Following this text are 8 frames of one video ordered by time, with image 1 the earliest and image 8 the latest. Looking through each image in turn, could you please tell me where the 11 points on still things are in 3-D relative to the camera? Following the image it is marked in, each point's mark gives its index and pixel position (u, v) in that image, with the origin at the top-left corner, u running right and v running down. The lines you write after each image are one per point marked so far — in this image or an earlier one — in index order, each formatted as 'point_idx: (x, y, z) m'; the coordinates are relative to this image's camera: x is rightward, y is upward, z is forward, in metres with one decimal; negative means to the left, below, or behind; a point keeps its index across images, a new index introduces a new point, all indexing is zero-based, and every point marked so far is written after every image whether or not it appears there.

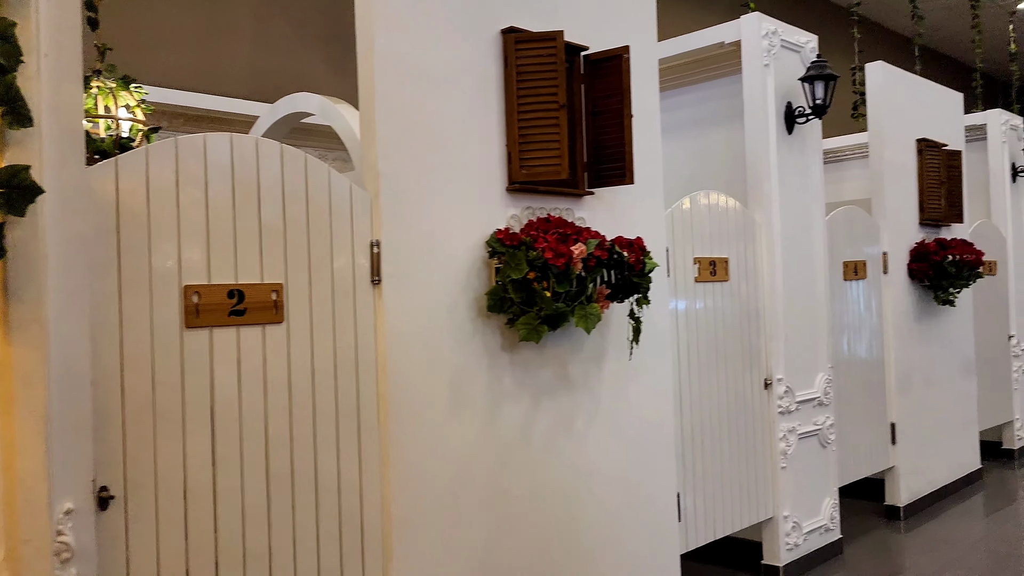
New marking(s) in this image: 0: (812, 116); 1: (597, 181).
0: (+1.4, +0.8, +3.9) m
1: (+0.3, +0.4, +2.9) m
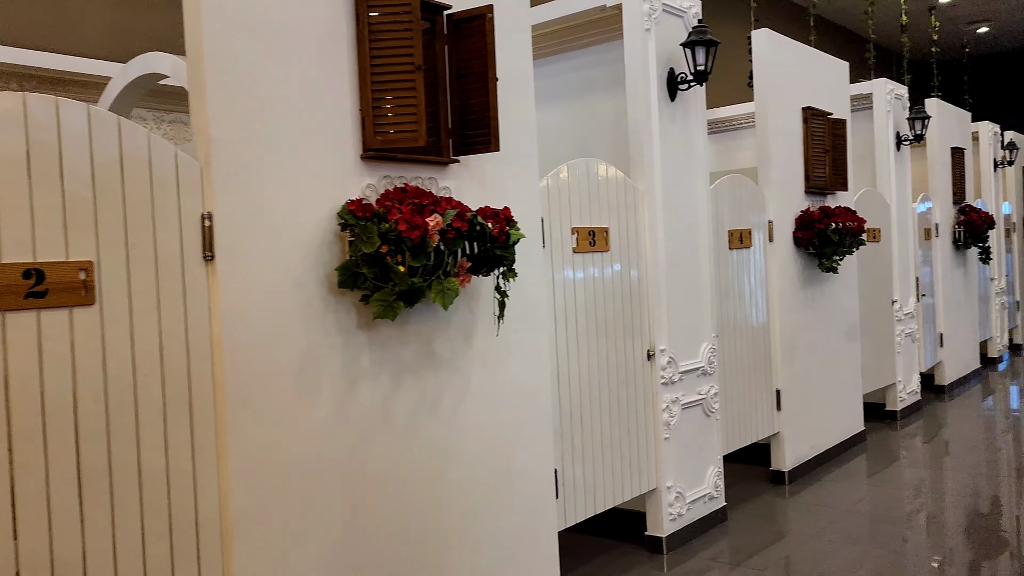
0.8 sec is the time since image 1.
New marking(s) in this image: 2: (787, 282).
0: (+0.8, +0.9, +3.8) m
1: (-0.2, +0.5, +2.7) m
2: (+1.6, 0.0, +4.8) m
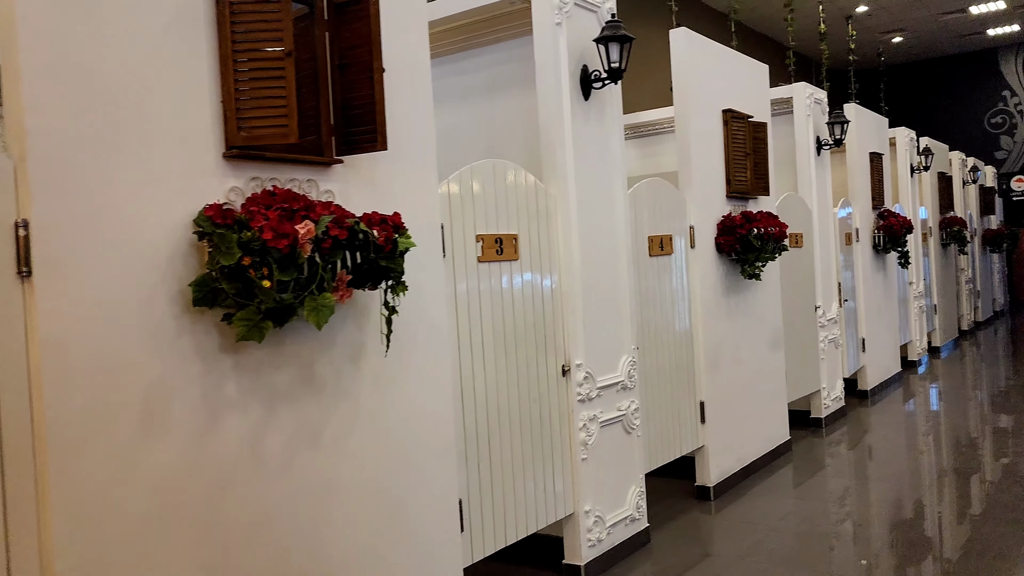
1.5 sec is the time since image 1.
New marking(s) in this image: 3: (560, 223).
0: (+0.4, +0.9, +3.6) m
1: (-0.5, +0.4, +2.4) m
2: (+1.1, 0.0, +4.6) m
3: (+0.2, +0.3, +3.5) m
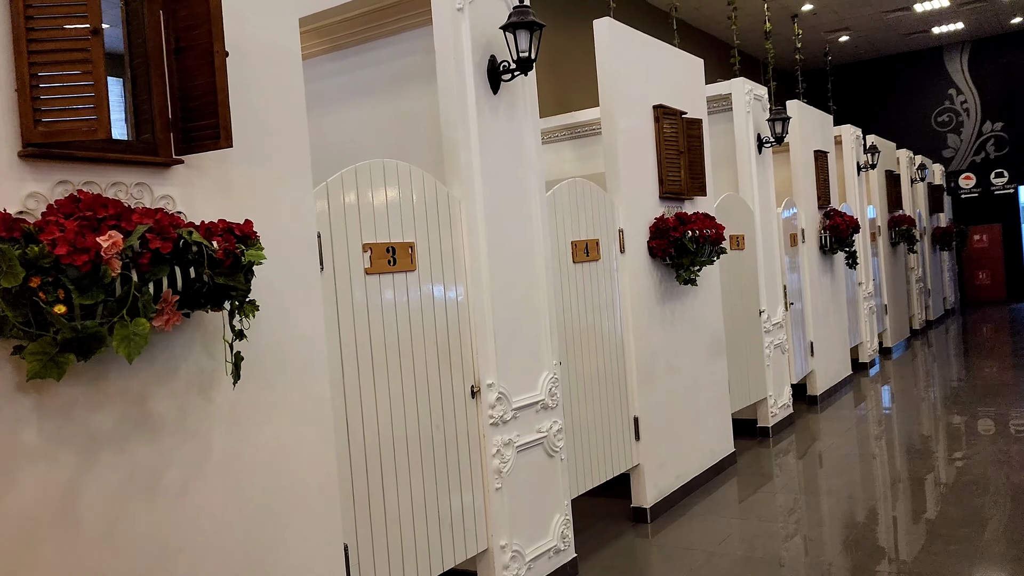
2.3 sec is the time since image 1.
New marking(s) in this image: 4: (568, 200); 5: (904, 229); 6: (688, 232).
0: (0.0, +0.9, +3.3) m
1: (-0.8, +0.4, +2.1) m
2: (+0.7, 0.0, +4.4) m
3: (-0.2, +0.2, +3.2) m
4: (+0.3, +0.4, +3.9) m
5: (+4.9, +0.7, +10.4) m
6: (+0.9, +0.3, +4.5) m
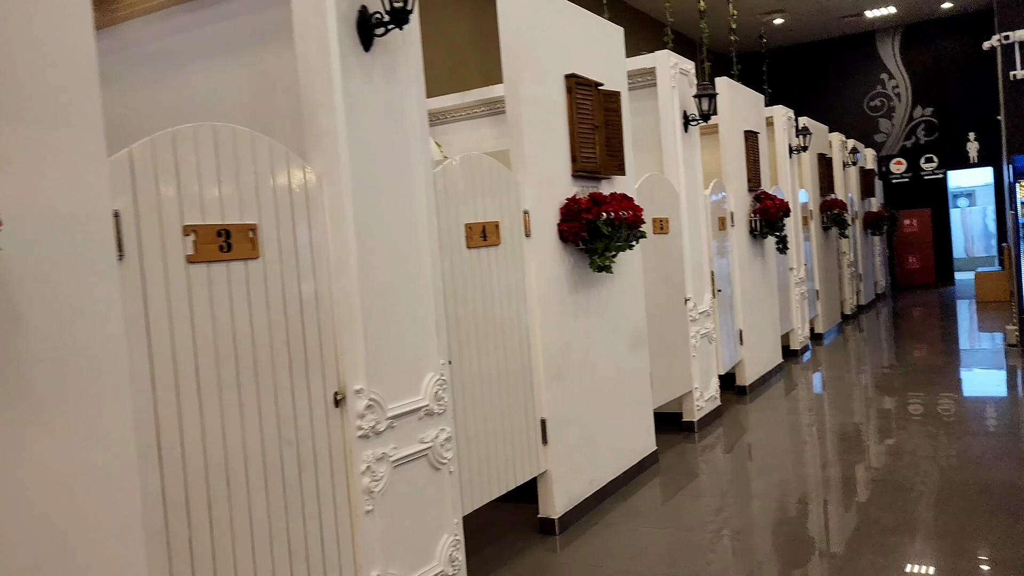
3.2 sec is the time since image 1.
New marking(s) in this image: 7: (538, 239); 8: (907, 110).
0: (-0.4, +0.9, +2.8) m
1: (-1.2, +0.4, +1.6) m
2: (+0.2, 0.0, +3.9) m
3: (-0.6, +0.3, +2.7) m
4: (-0.2, +0.5, +3.4) m
5: (+4.0, +0.9, +10.2) m
6: (+0.4, +0.4, +4.1) m
7: (+0.1, +0.2, +3.9) m
8: (+7.4, +3.3, +15.7) m
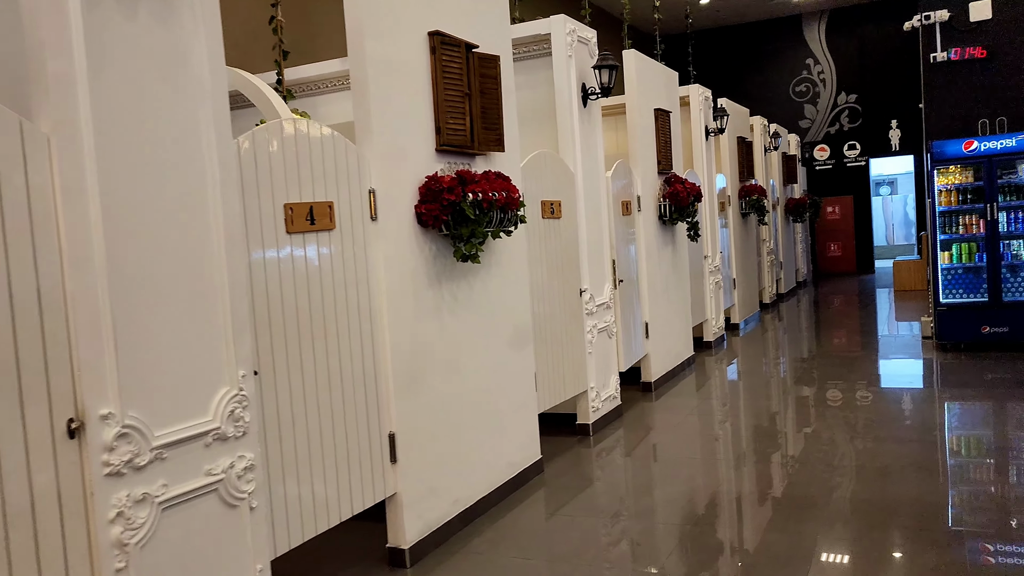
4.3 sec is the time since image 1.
0: (-0.9, +0.9, +2.2) m
1: (-1.6, +0.4, +0.9) m
2: (-0.4, 0.0, +3.4) m
3: (-1.1, +0.3, +2.1) m
4: (-0.8, +0.5, +2.8) m
5: (+2.9, +1.1, +9.9) m
6: (-0.2, +0.4, +3.5) m
7: (-0.5, +0.3, +3.3) m
8: (+5.9, +3.6, +15.6) m
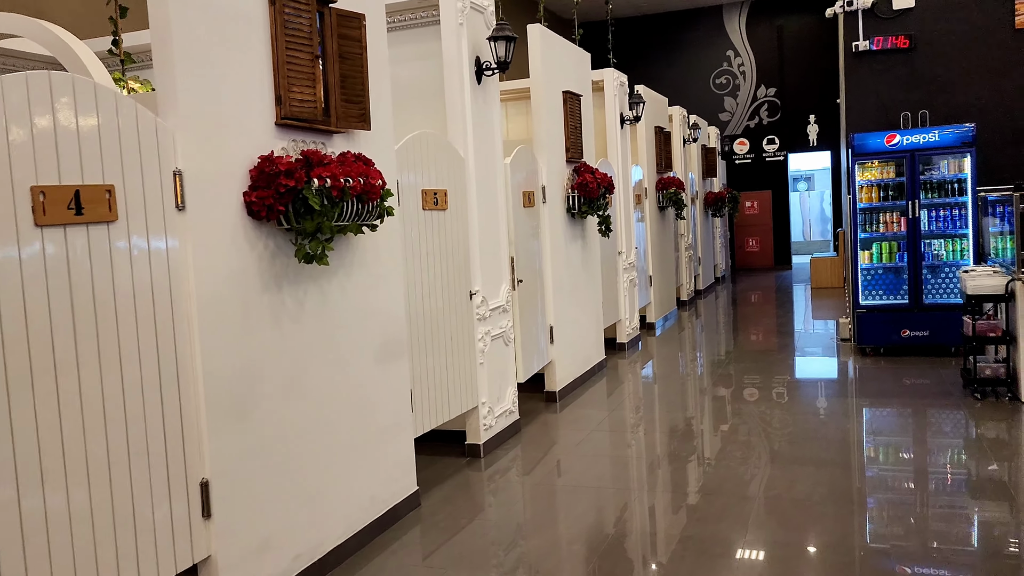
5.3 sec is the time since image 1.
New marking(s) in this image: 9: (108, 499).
0: (-1.3, +0.9, +1.5) m
1: (-1.9, +0.3, +0.1) m
2: (-0.9, 0.0, +2.7) m
3: (-1.5, +0.2, +1.3) m
4: (-1.2, +0.4, +2.1) m
5: (+1.8, +1.1, +9.5) m
6: (-0.7, +0.4, +2.8) m
7: (-1.0, +0.2, +2.6) m
8: (+4.4, +3.6, +15.4) m
9: (-1.1, -0.6, +2.3) m
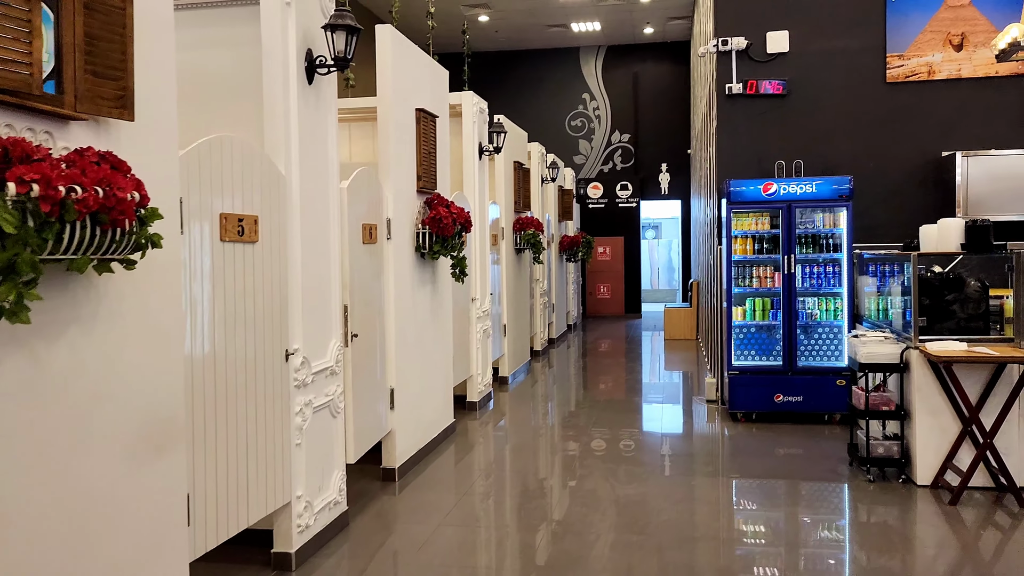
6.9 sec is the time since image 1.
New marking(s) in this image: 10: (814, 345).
0: (-1.4, +0.8, +0.3) m
1: (-1.7, +0.3, -1.2) m
2: (-1.3, -0.1, +1.5) m
3: (-1.6, +0.2, 0.0) m
4: (-1.4, +0.3, +0.9) m
5: (+0.2, +0.6, +8.7) m
6: (-1.1, +0.2, +1.7) m
7: (-1.3, +0.1, +1.4) m
8: (+1.7, +2.8, +15.1) m
9: (-1.4, -0.7, +1.1) m
10: (+2.3, -0.4, +6.3) m
